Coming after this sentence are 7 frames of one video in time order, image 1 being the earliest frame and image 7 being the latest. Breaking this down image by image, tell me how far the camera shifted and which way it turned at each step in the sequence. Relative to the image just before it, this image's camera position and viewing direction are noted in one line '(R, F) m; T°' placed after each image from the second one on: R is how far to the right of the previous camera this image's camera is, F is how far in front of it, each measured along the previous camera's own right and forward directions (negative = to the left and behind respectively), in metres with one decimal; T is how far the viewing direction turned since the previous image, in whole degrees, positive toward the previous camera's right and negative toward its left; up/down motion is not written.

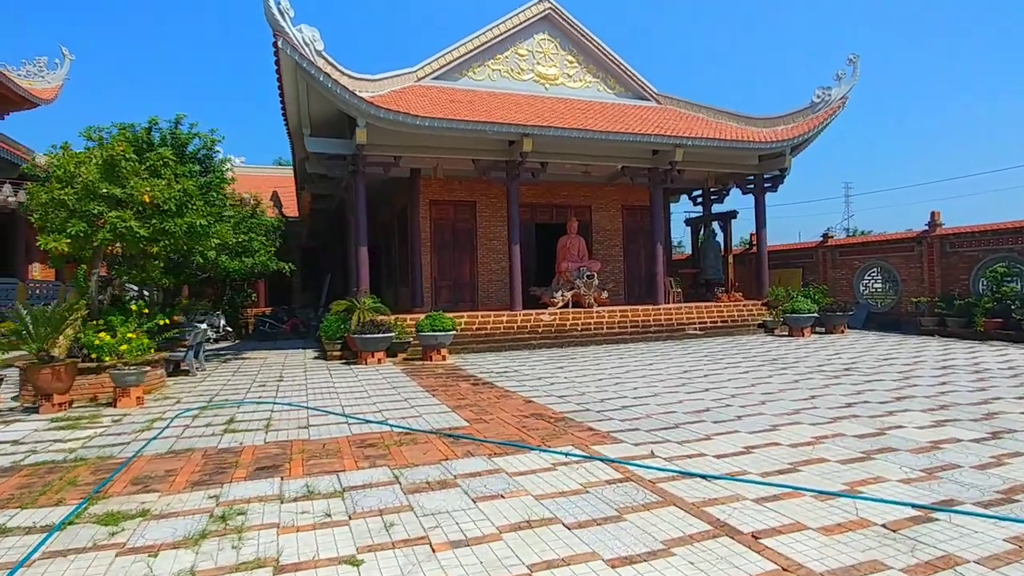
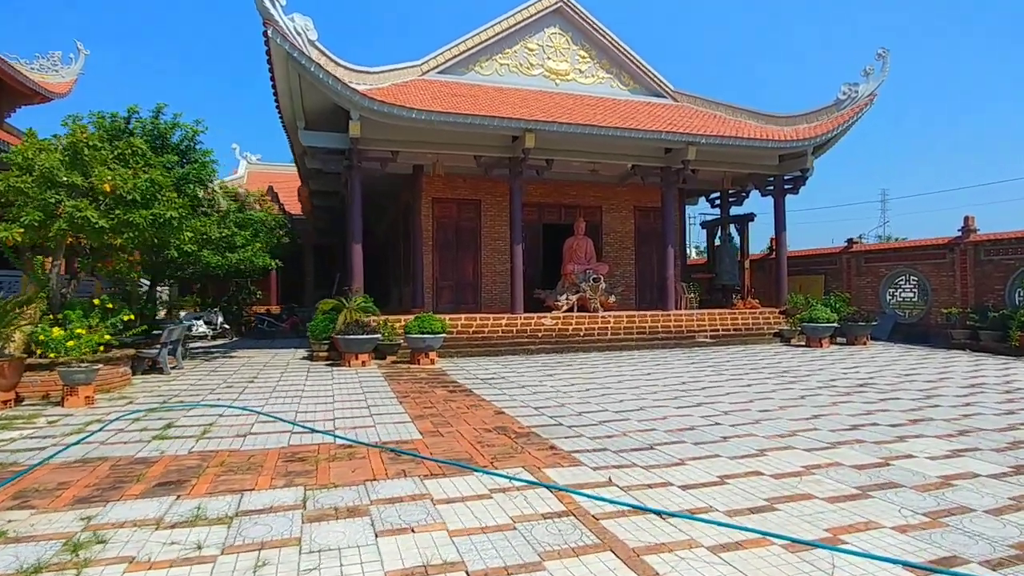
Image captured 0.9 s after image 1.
(+0.5, +0.5) m; -3°
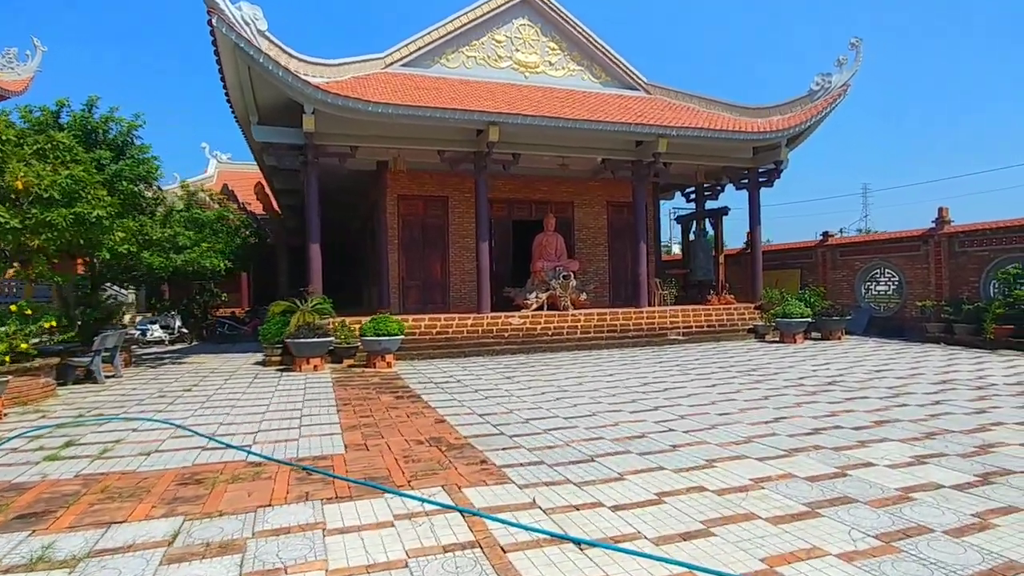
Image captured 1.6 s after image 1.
(+0.4, +0.4) m; +1°
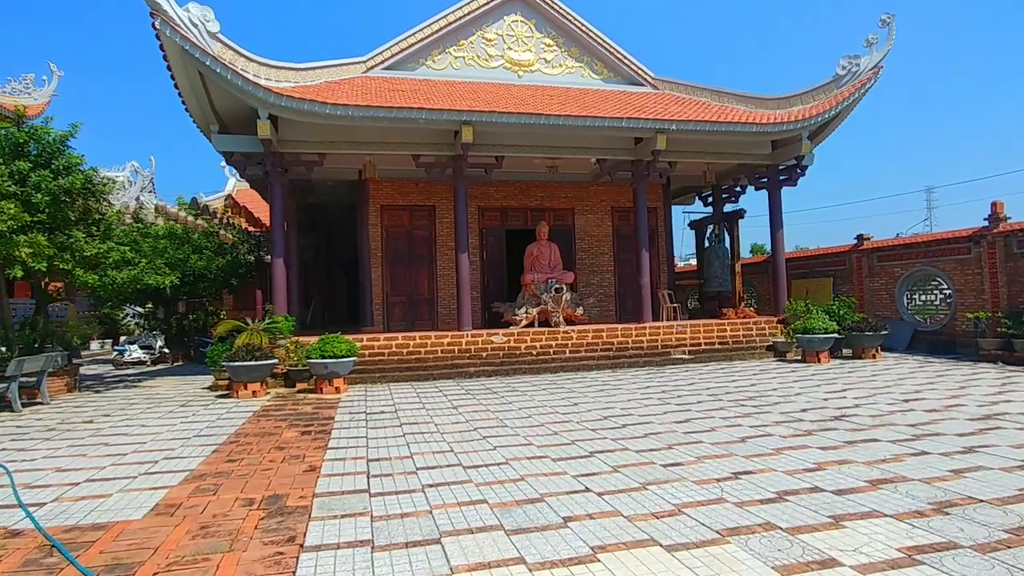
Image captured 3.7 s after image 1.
(+1.1, +1.1) m; -5°
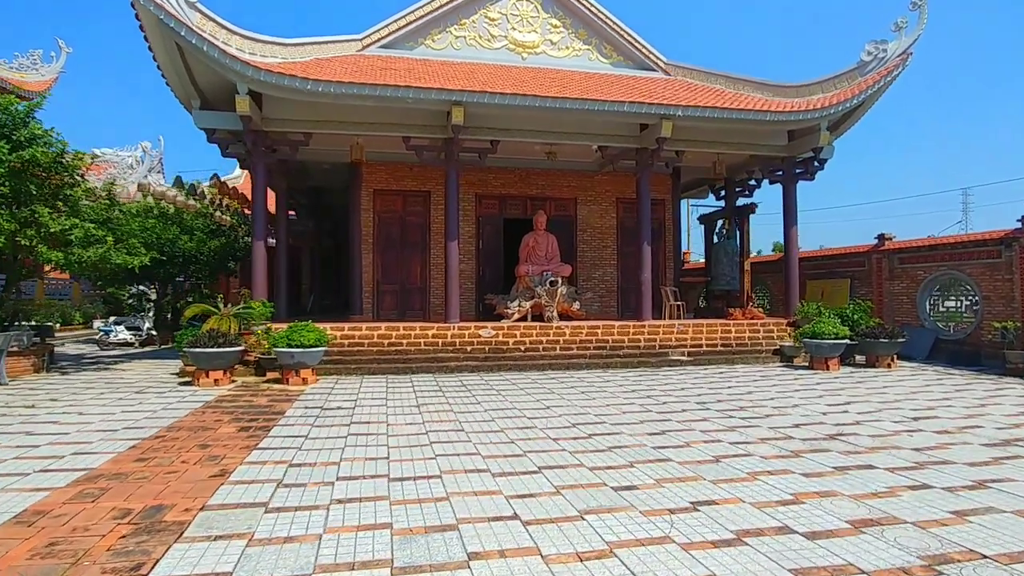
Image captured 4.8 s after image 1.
(+0.5, +0.5) m; -2°
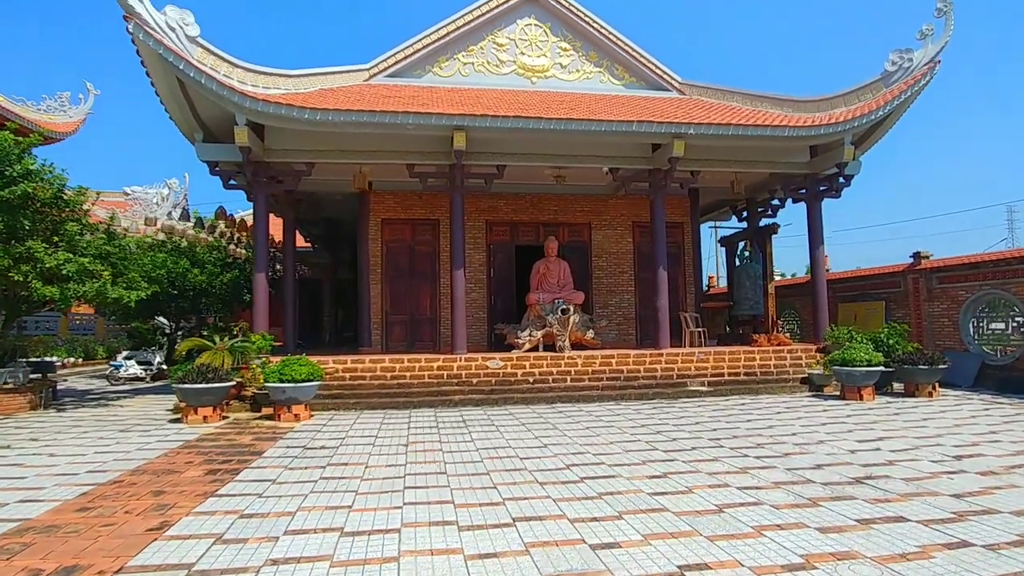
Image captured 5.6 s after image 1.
(+0.4, +0.4) m; -3°
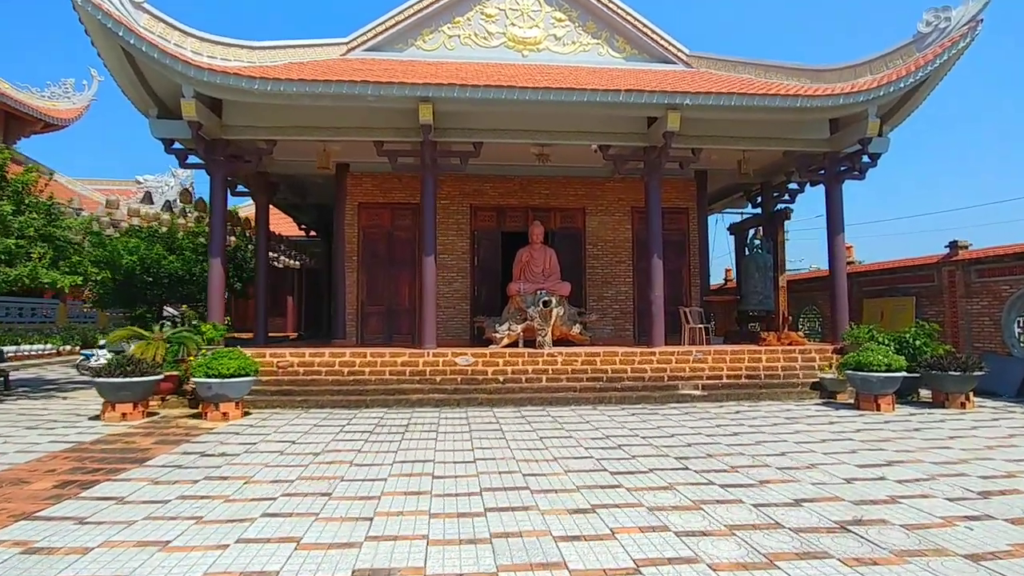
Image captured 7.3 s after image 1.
(+0.8, +0.9) m; -3°
